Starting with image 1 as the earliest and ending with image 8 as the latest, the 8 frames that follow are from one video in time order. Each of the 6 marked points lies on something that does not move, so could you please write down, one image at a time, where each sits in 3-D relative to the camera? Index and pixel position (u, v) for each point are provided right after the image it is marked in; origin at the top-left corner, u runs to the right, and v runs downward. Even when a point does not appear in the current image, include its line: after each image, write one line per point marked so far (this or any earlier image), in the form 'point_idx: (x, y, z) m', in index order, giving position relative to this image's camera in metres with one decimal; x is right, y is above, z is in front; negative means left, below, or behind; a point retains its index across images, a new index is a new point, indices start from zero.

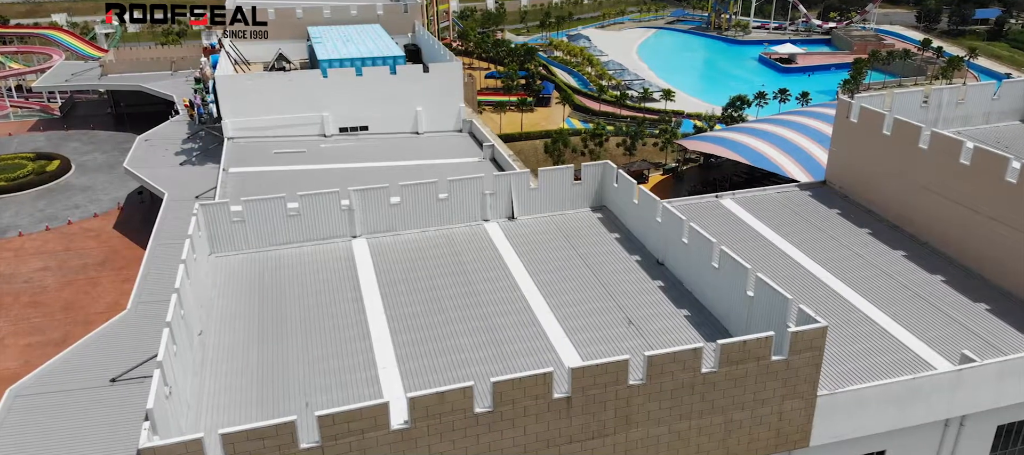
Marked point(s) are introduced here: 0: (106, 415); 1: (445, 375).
0: (-9.9, -4.5, +19.0) m
1: (-1.6, -3.5, +18.8) m
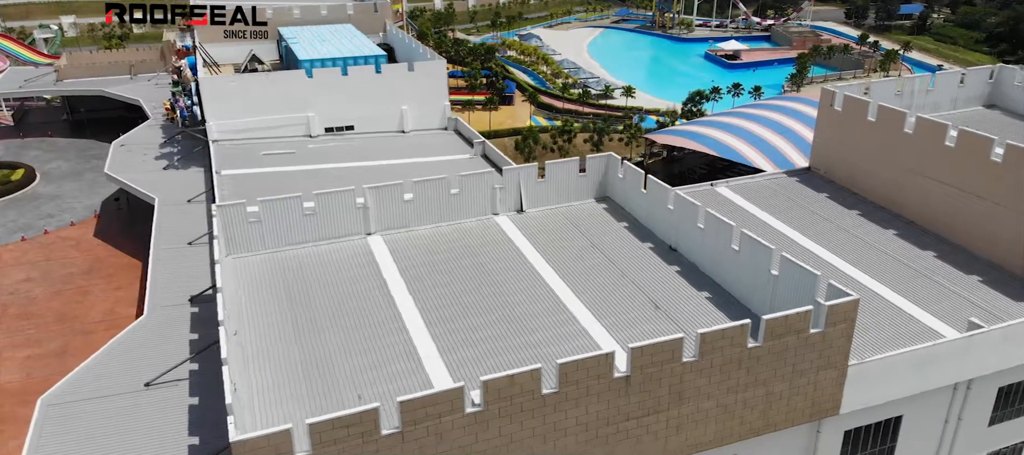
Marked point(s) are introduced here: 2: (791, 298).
0: (-8.8, -4.6, +18.8) m
1: (-0.5, -3.3, +19.2) m
2: (+6.9, -1.8, +19.5) m
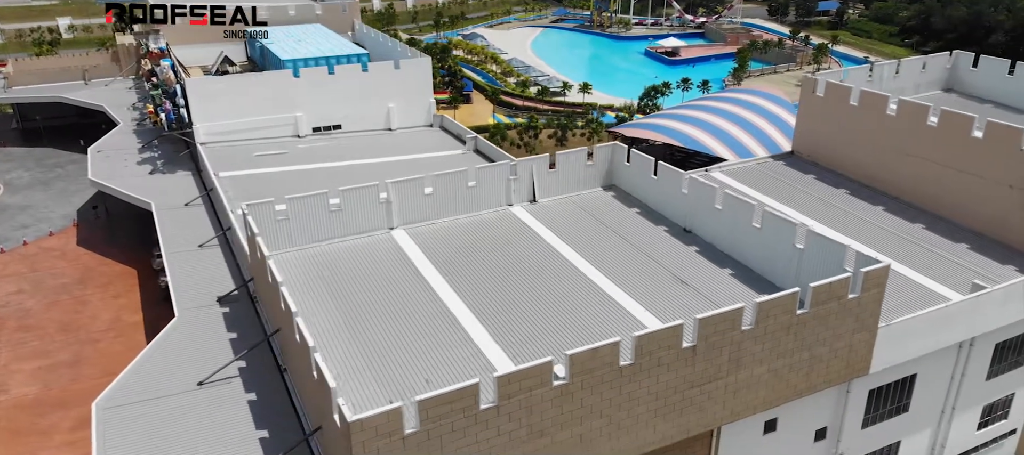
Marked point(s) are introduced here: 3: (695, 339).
0: (-7.3, -4.5, +18.7) m
1: (+0.8, -2.9, +19.9) m
2: (+8.2, -1.1, +20.9) m
3: (+4.0, -2.4, +17.0) m
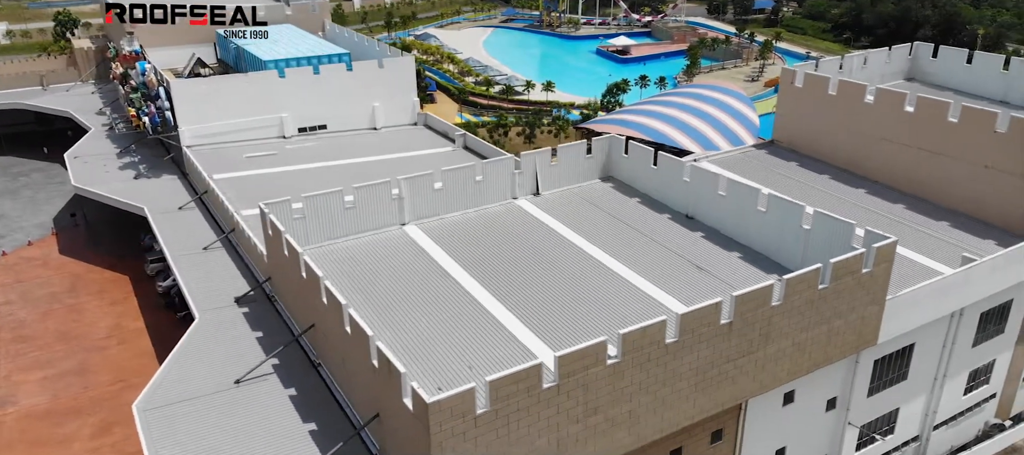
0: (-6.3, -4.5, +18.7) m
1: (+1.7, -2.6, +20.6) m
2: (+8.9, -0.6, +22.1) m
3: (+5.0, -2.0, +17.9) m
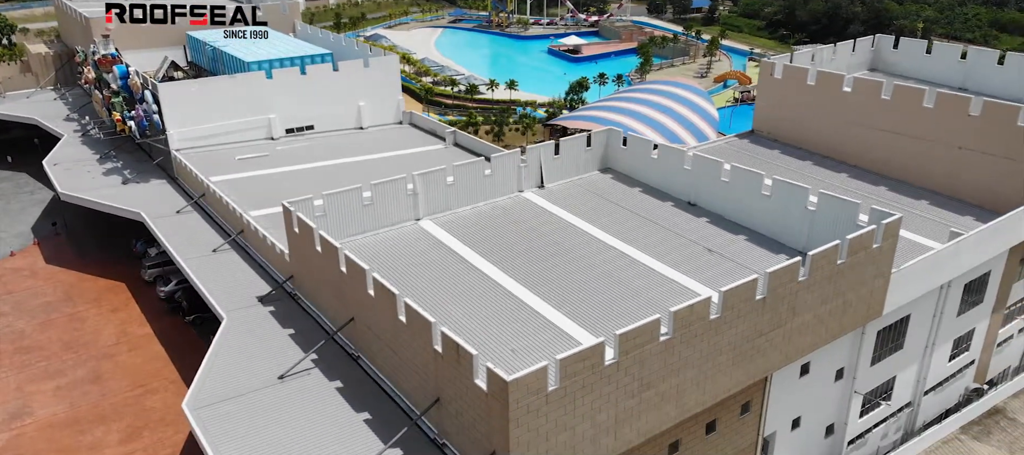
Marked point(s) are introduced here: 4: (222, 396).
0: (-5.1, -4.4, +18.9) m
1: (+2.6, -2.3, +21.3) m
2: (+9.6, 0.0, +23.5) m
3: (+6.1, -1.5, +19.0) m
4: (-7.1, -4.1, +19.1) m
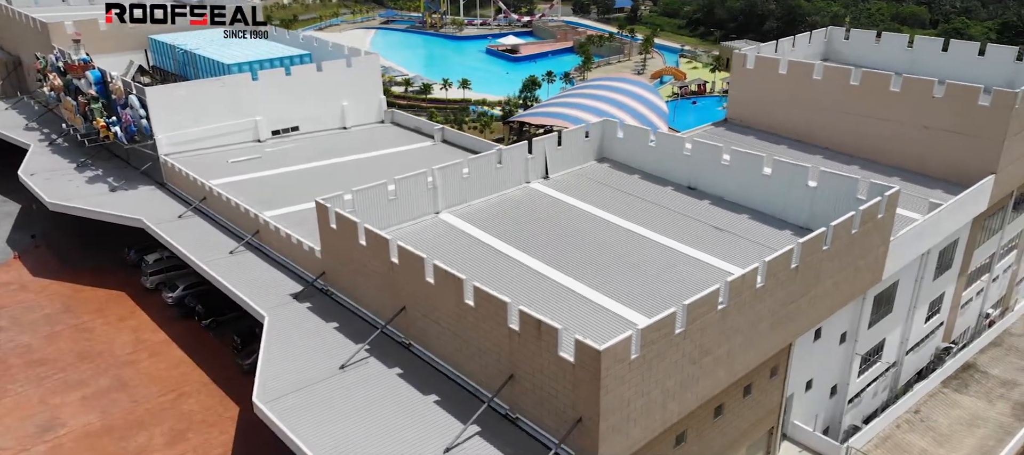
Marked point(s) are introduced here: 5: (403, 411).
0: (-3.6, -4.2, +19.4) m
1: (+3.8, -1.8, +22.6) m
2: (+10.4, +0.8, +25.4) m
3: (+7.5, -0.9, +20.6) m
4: (-5.6, -4.0, +19.4) m
5: (-2.6, -4.4, +18.8) m
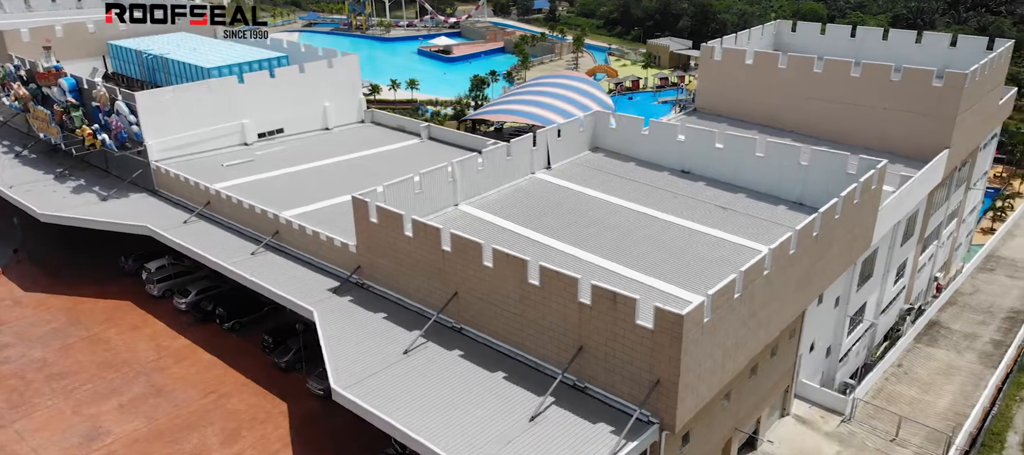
0: (-1.9, -3.9, +20.2) m
1: (+4.9, -1.1, +24.2) m
2: (+11.0, +1.7, +27.8) m
3: (+8.8, 0.0, +22.6) m
4: (-3.9, -3.8, +20.0) m
5: (-0.9, -4.1, +19.7) m
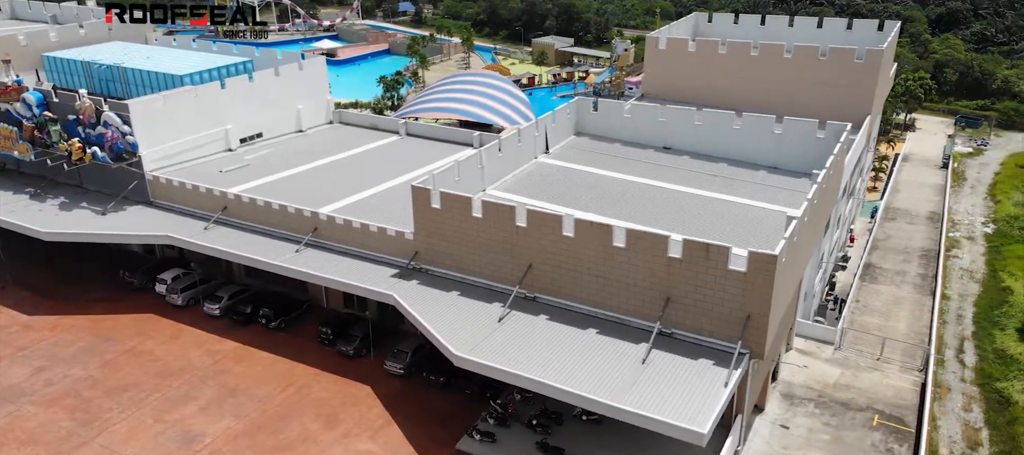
0: (+0.8, -3.1, +22.2) m
1: (+6.5, +0.1, +27.4) m
2: (+11.6, +3.4, +32.1) m
3: (+10.5, +1.5, +26.6) m
4: (-1.1, -3.3, +21.6) m
5: (+1.9, -3.3, +21.9) m
